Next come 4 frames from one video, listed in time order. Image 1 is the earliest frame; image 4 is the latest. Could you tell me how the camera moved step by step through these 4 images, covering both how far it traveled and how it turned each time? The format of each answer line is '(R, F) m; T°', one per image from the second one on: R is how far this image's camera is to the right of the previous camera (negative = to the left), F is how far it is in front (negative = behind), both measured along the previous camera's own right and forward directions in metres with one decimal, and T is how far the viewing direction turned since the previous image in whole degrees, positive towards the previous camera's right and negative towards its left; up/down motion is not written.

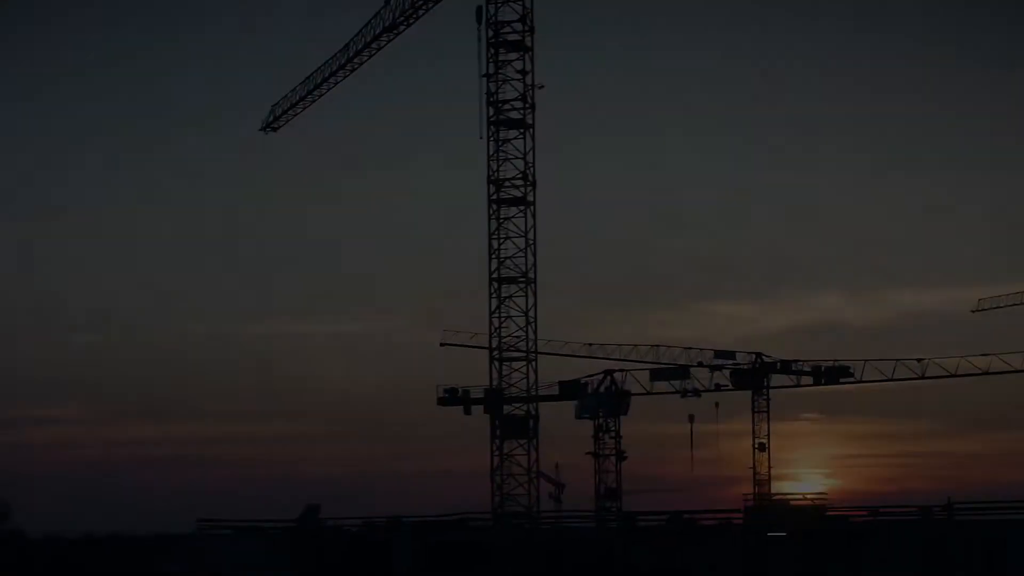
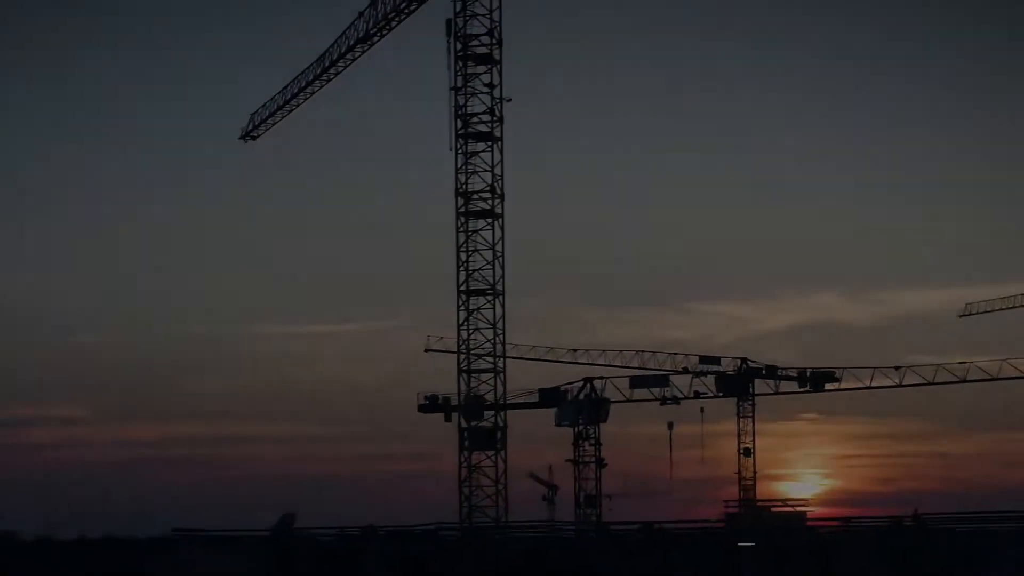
(+0.7, 0.0) m; 0°
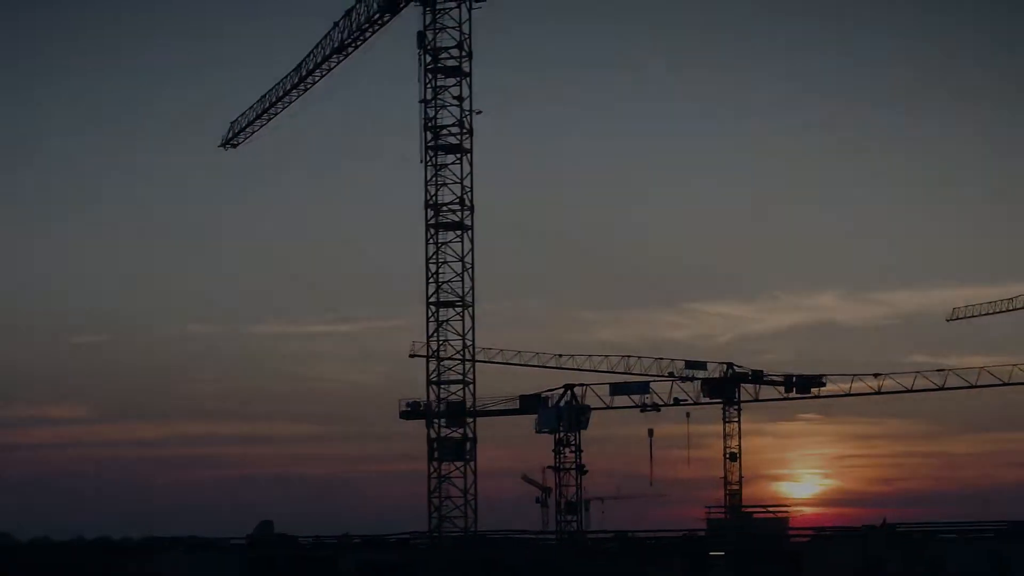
(+0.8, -0.2) m; 0°
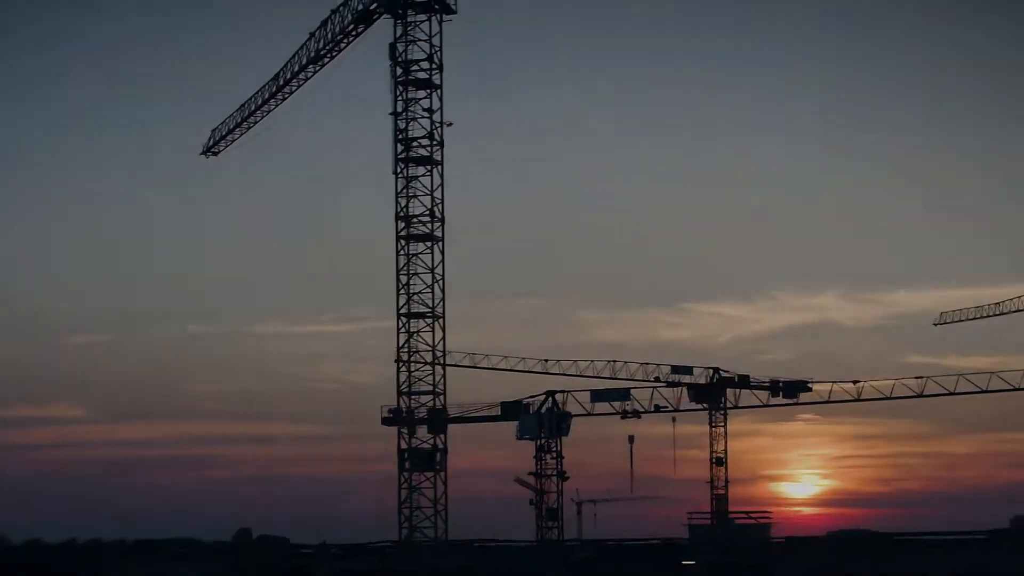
(+0.7, -0.2) m; 0°
